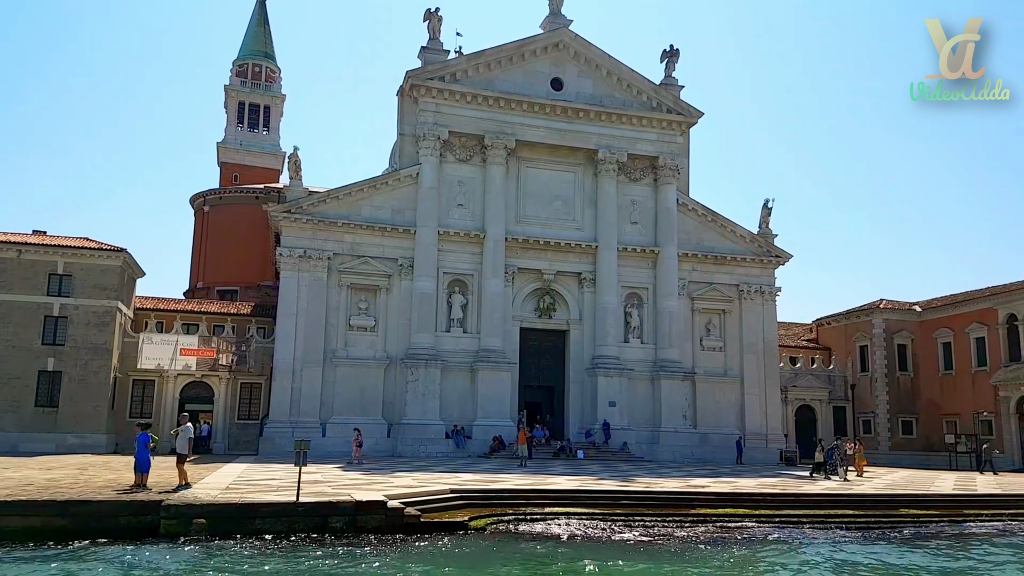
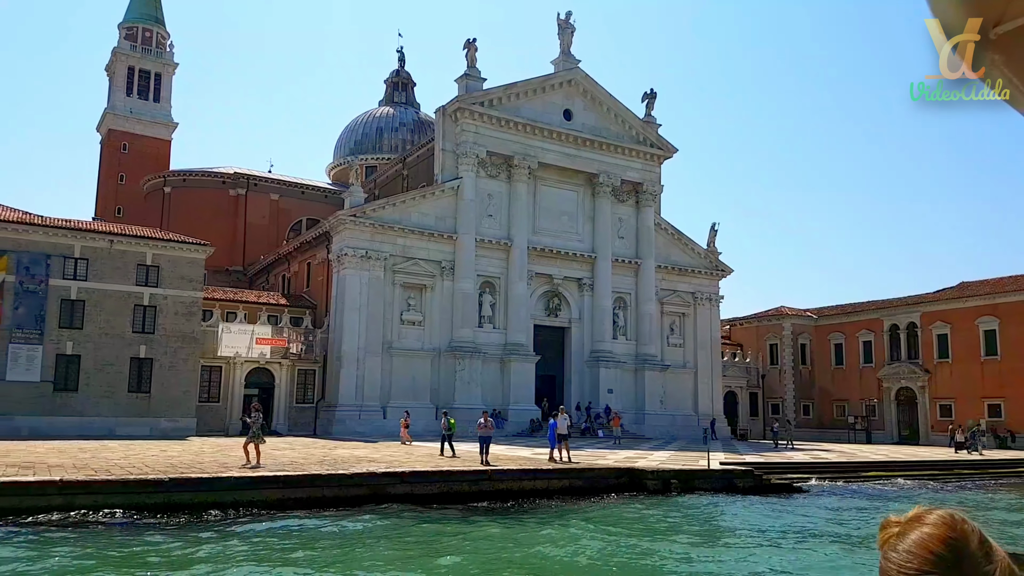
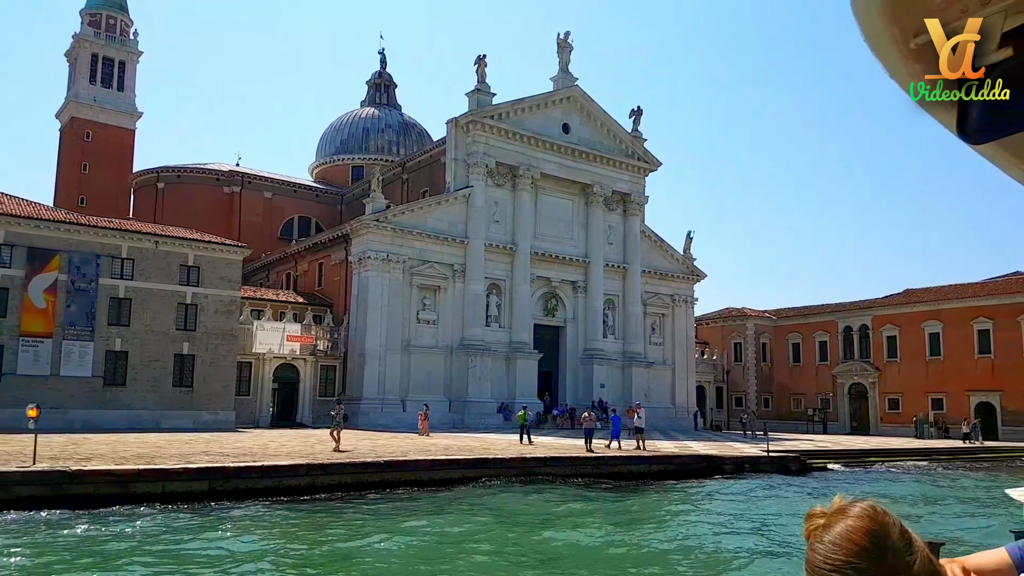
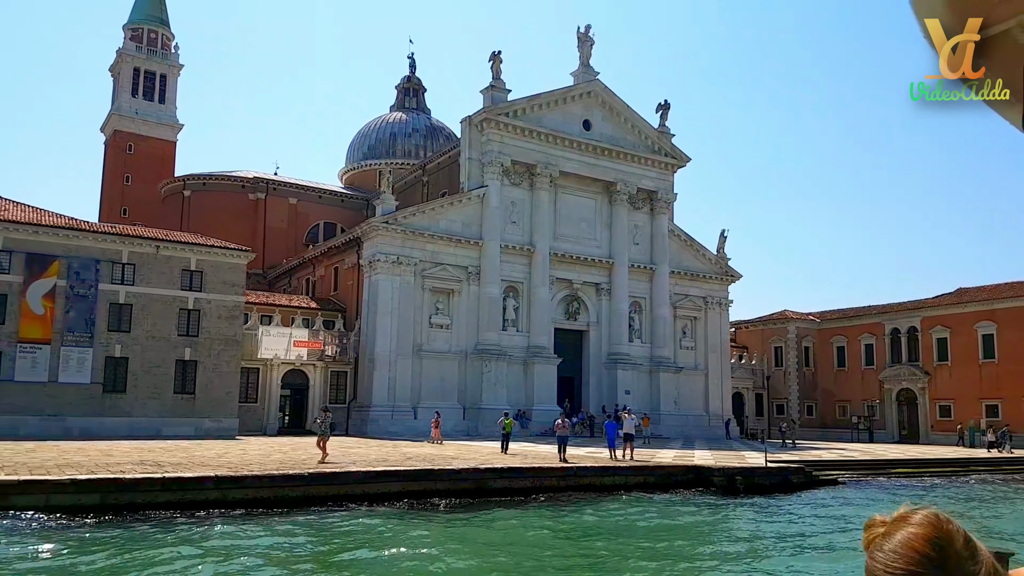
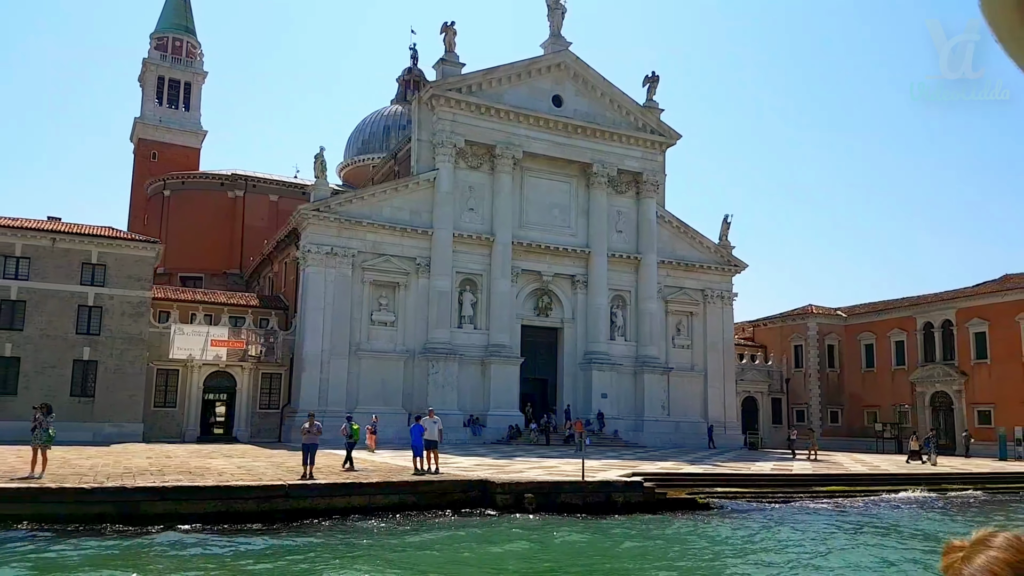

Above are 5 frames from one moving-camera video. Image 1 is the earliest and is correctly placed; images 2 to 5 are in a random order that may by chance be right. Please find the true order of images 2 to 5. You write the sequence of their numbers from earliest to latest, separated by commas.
5, 2, 4, 3
